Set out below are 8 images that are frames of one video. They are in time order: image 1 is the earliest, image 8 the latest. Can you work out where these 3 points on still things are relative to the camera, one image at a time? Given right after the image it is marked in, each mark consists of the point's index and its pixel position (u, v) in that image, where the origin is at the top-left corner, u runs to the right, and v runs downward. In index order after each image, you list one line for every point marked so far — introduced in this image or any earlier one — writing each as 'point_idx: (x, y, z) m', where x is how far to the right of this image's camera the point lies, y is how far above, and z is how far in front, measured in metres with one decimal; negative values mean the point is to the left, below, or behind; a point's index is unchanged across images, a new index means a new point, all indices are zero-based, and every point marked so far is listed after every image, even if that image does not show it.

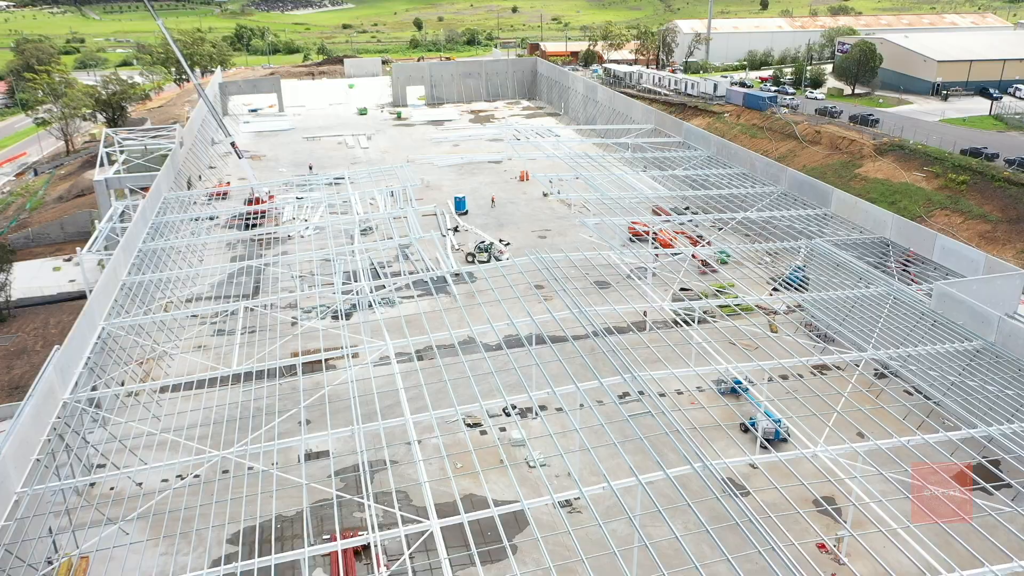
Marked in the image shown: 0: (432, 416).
0: (-1.1, -1.7, +10.7) m
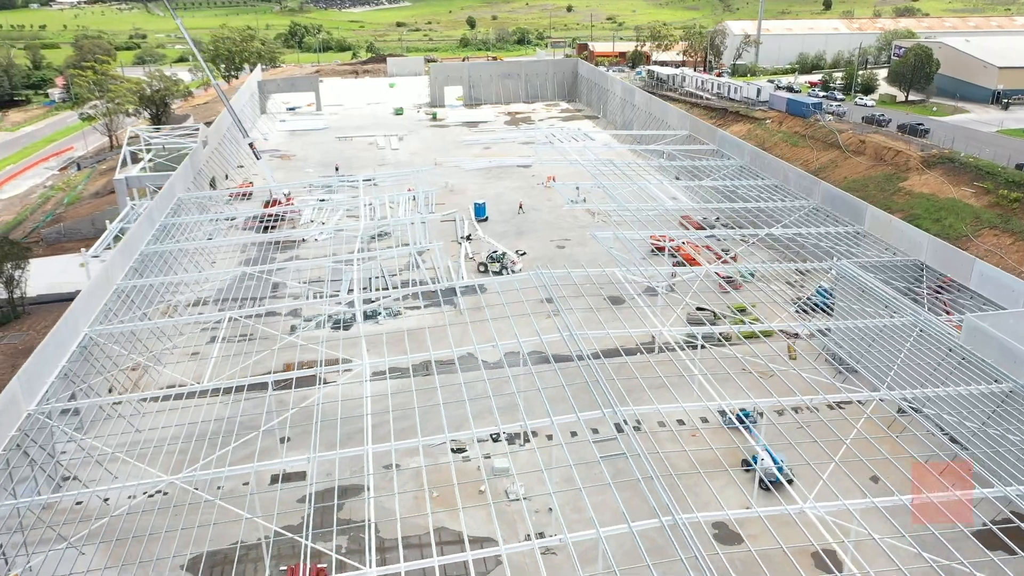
0: (-1.4, -2.0, +10.1) m
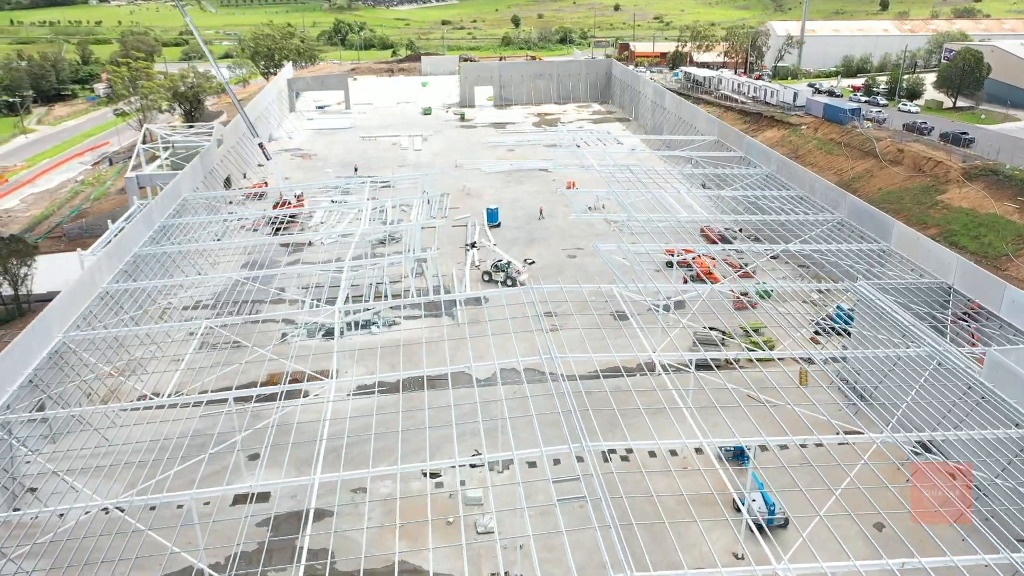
0: (-1.9, -2.2, +9.4) m
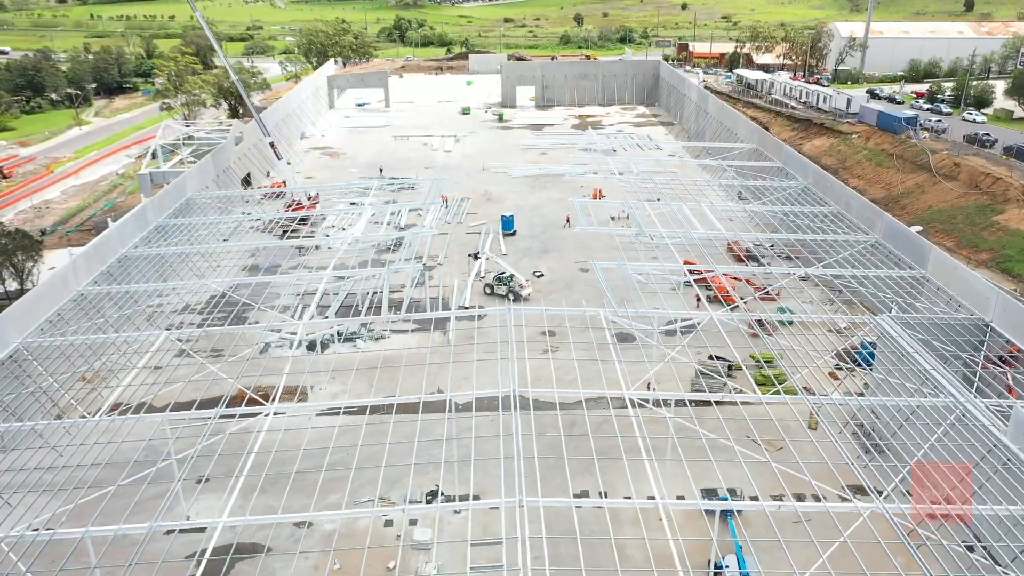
0: (-2.6, -2.4, +8.6) m
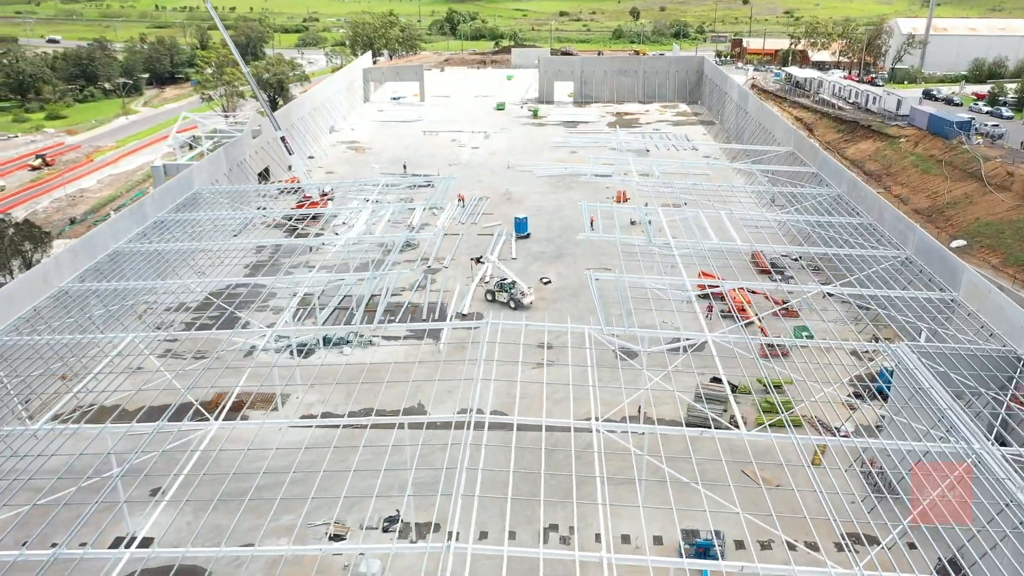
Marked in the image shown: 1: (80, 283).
0: (-3.2, -2.6, +8.0) m
1: (-7.9, +0.1, +14.9) m
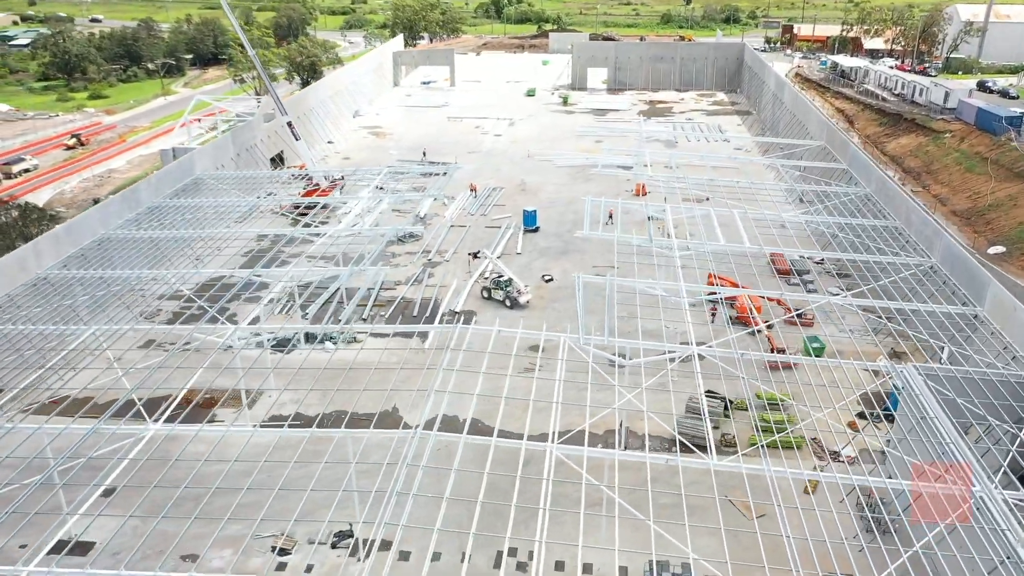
0: (-3.9, -2.6, +7.5) m
1: (-8.0, +0.3, +14.6) m
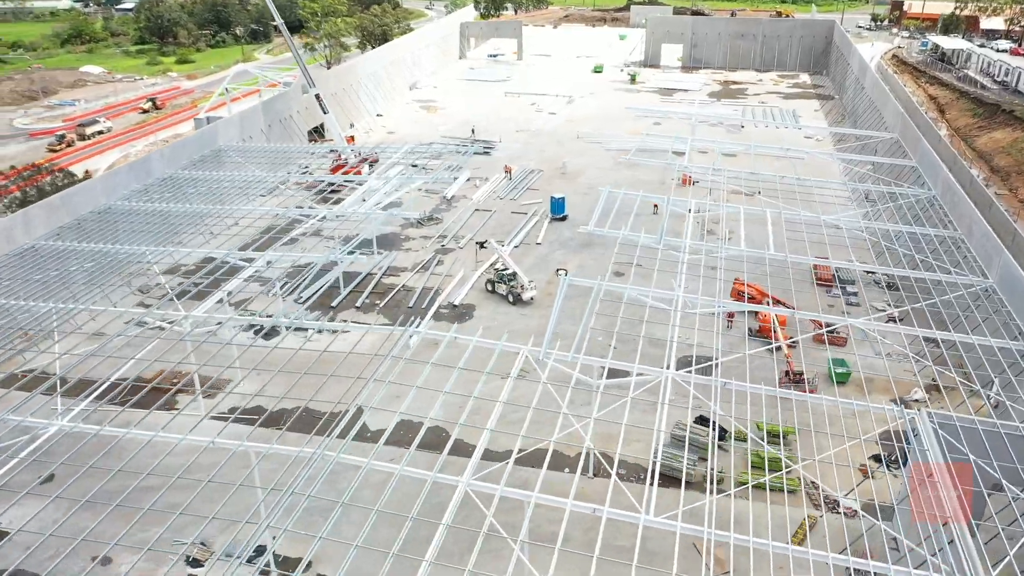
0: (-4.9, -2.5, +7.0) m
1: (-8.0, +0.9, +14.4) m
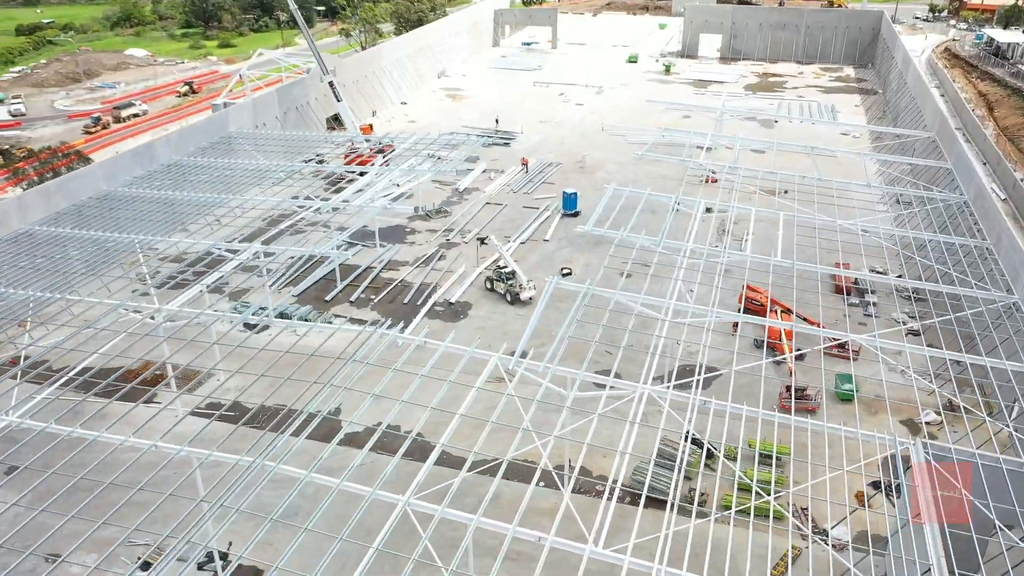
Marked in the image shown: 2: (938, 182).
0: (-5.4, -2.4, +6.8) m
1: (-8.0, +1.1, +14.4) m
2: (+8.4, +2.2, +16.0) m
